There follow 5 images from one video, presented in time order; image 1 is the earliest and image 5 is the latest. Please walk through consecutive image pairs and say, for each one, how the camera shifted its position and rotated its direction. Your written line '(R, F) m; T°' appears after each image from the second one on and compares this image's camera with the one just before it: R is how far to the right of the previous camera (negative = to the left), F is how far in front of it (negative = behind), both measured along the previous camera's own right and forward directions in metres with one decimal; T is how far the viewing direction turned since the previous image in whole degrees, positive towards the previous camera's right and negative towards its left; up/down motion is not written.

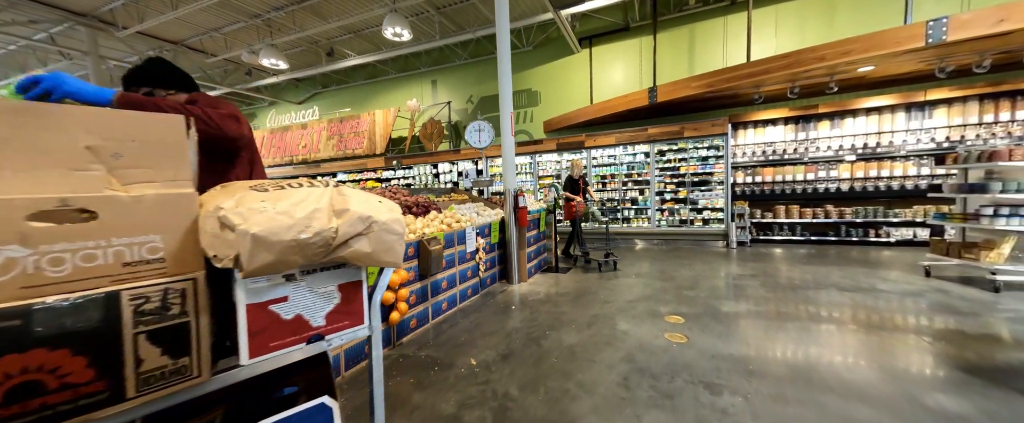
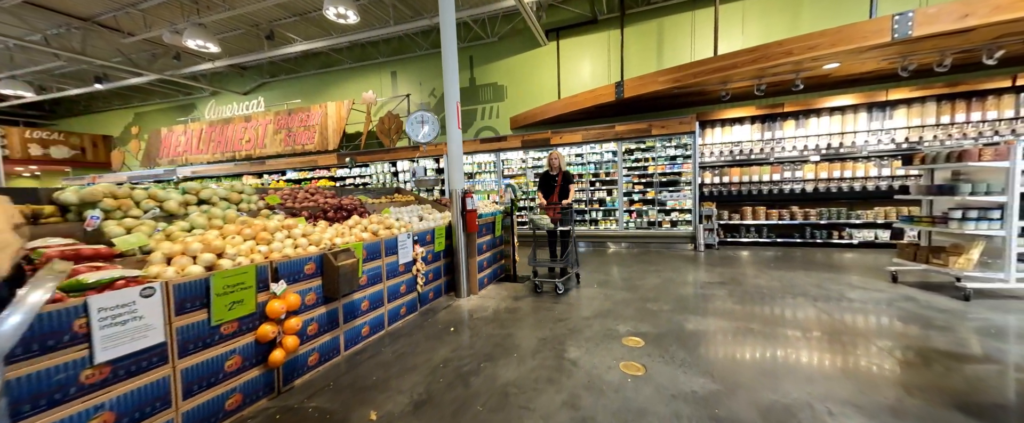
(+0.3, +0.5) m; +4°
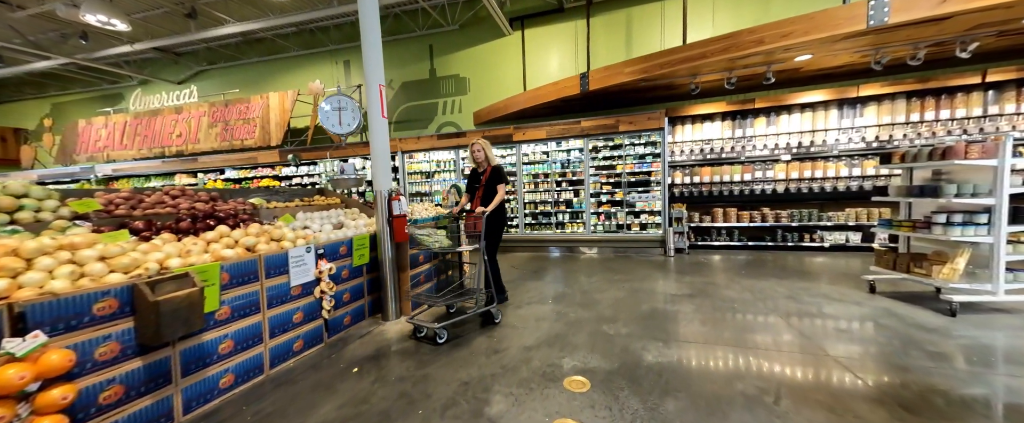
(+0.4, +0.6) m; +3°
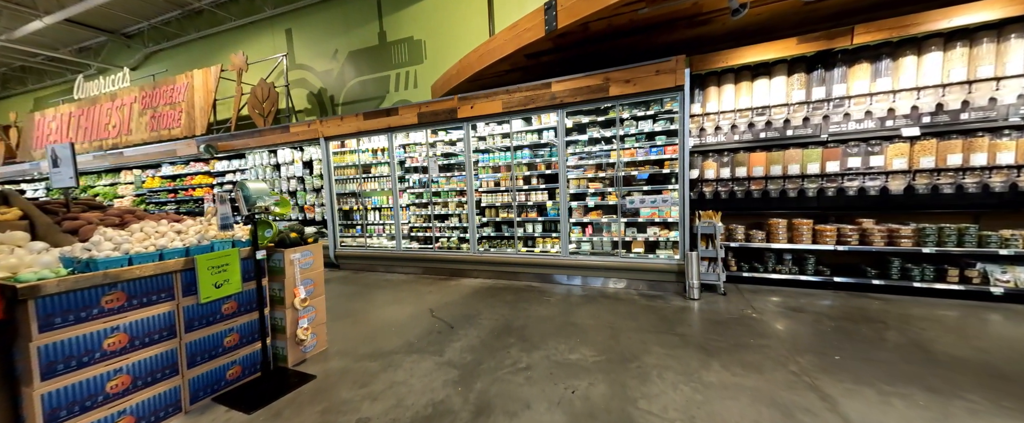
(+1.2, +2.1) m; -6°
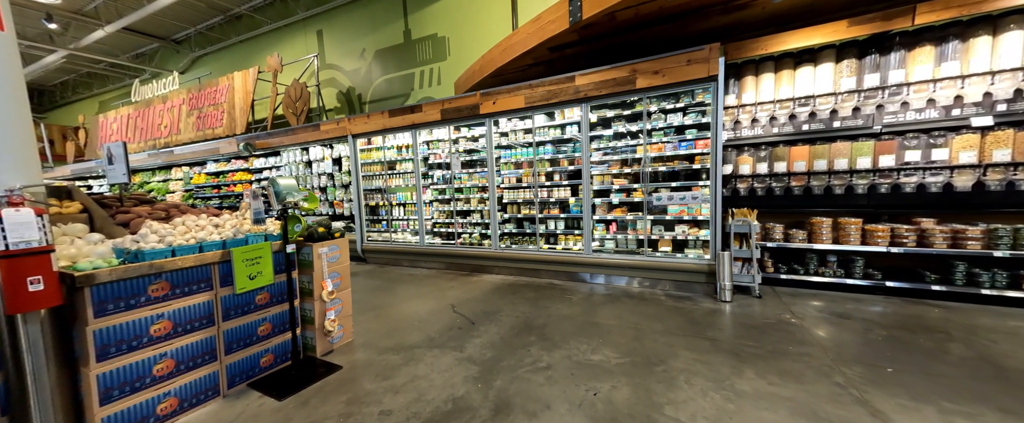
(0.0, 0.0) m; -4°
